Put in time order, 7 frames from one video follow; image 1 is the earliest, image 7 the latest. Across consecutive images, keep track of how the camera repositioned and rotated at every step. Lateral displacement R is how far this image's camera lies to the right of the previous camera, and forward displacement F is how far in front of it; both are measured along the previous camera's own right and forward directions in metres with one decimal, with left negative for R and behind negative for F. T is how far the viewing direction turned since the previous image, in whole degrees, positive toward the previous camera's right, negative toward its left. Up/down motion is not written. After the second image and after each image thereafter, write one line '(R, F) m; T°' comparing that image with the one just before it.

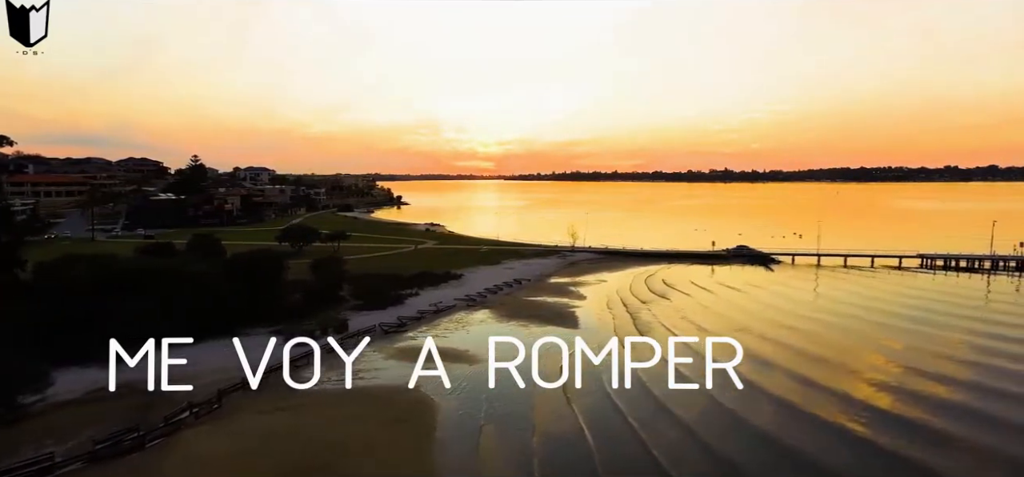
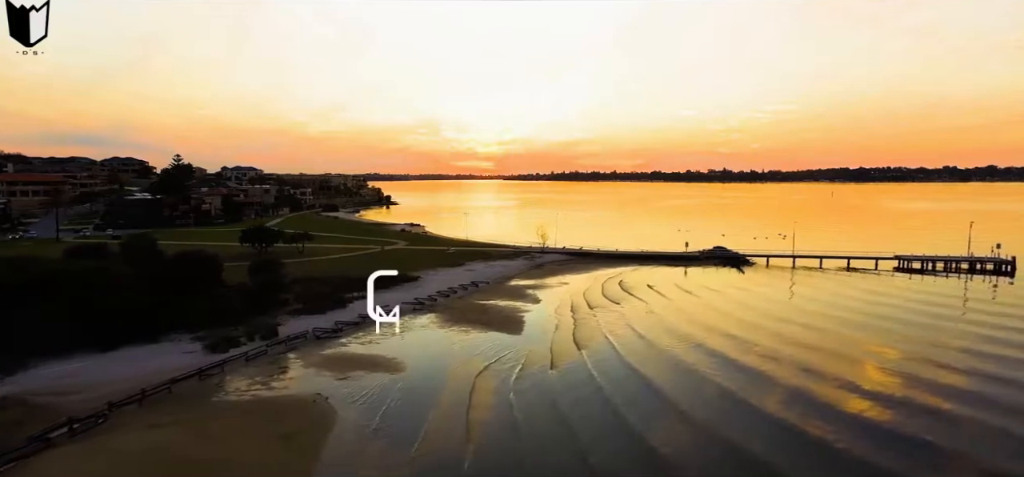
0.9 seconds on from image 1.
(+2.9, +1.1) m; 0°
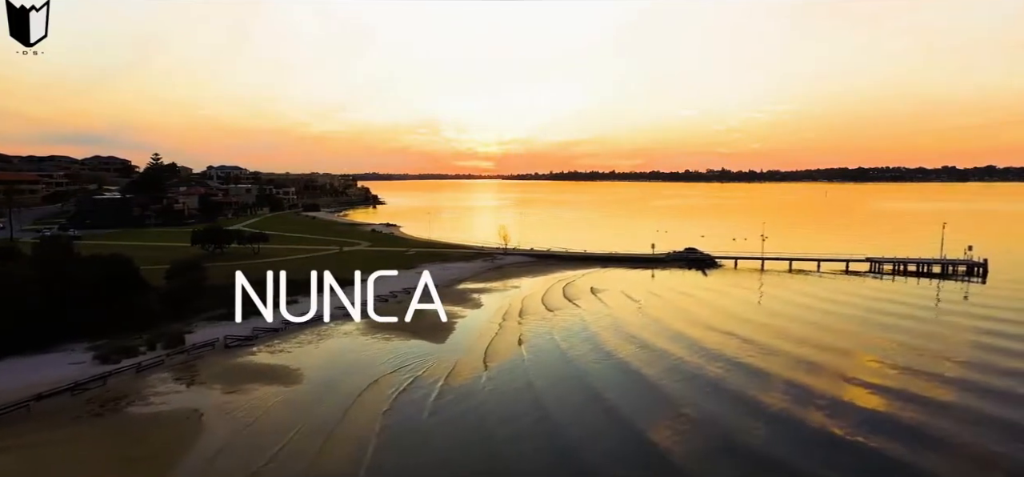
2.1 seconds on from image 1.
(+3.4, +1.4) m; 0°
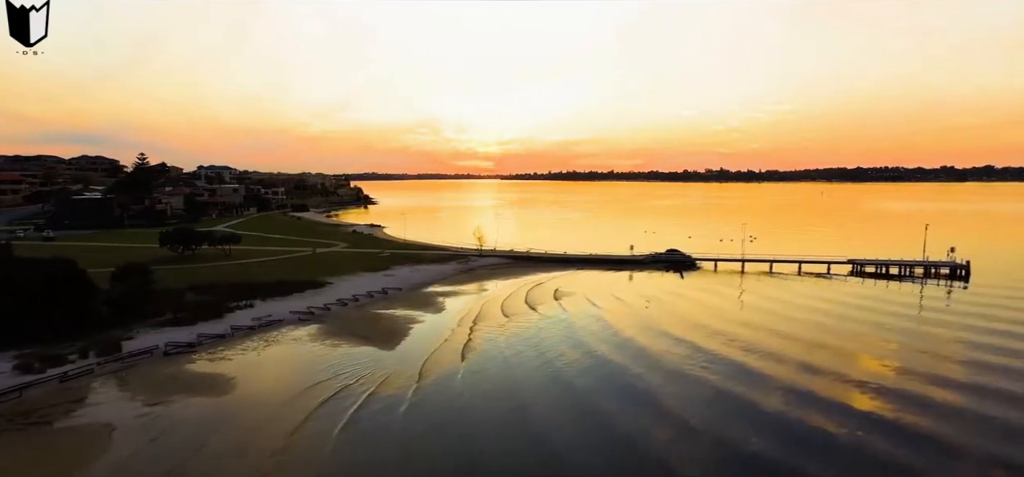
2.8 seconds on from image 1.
(+2.1, +0.9) m; 0°
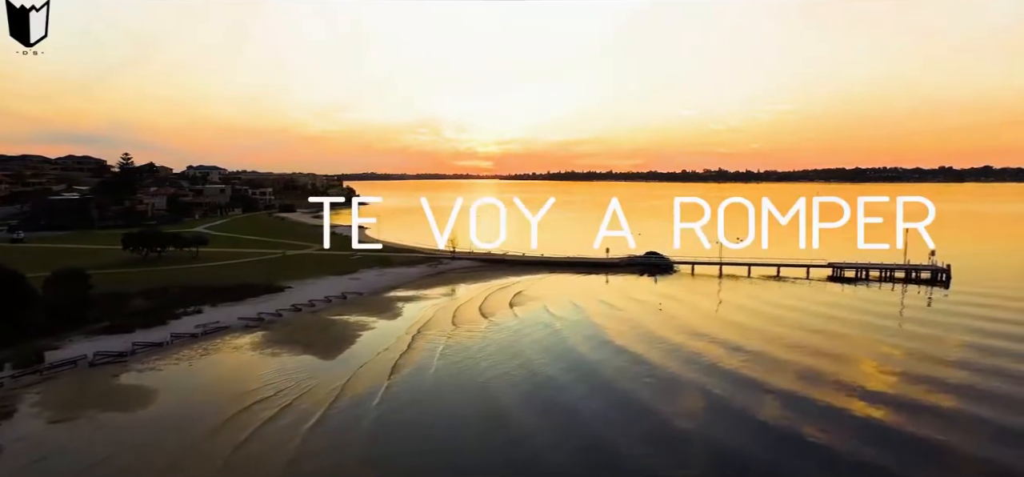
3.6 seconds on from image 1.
(+2.2, +1.1) m; 0°
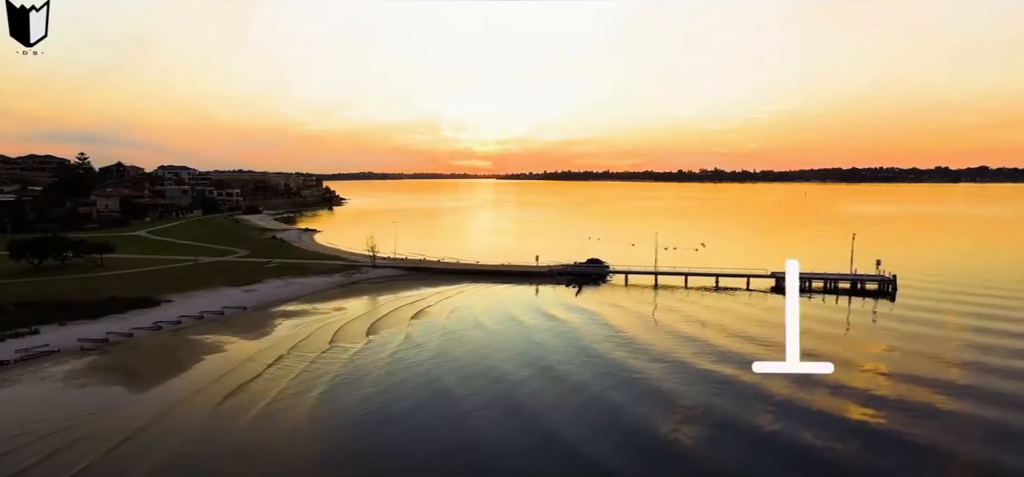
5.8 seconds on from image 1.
(+5.9, +3.0) m; 0°
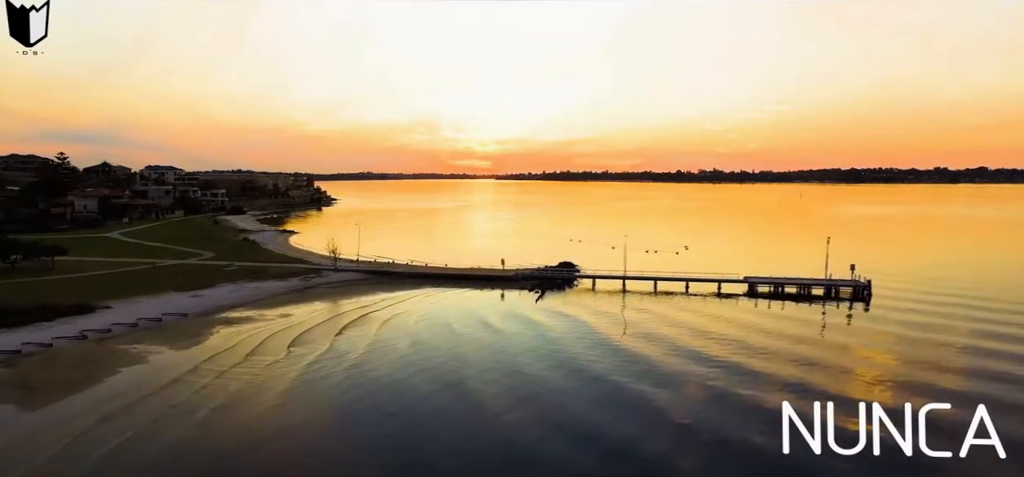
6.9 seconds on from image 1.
(+2.6, +1.4) m; 0°
